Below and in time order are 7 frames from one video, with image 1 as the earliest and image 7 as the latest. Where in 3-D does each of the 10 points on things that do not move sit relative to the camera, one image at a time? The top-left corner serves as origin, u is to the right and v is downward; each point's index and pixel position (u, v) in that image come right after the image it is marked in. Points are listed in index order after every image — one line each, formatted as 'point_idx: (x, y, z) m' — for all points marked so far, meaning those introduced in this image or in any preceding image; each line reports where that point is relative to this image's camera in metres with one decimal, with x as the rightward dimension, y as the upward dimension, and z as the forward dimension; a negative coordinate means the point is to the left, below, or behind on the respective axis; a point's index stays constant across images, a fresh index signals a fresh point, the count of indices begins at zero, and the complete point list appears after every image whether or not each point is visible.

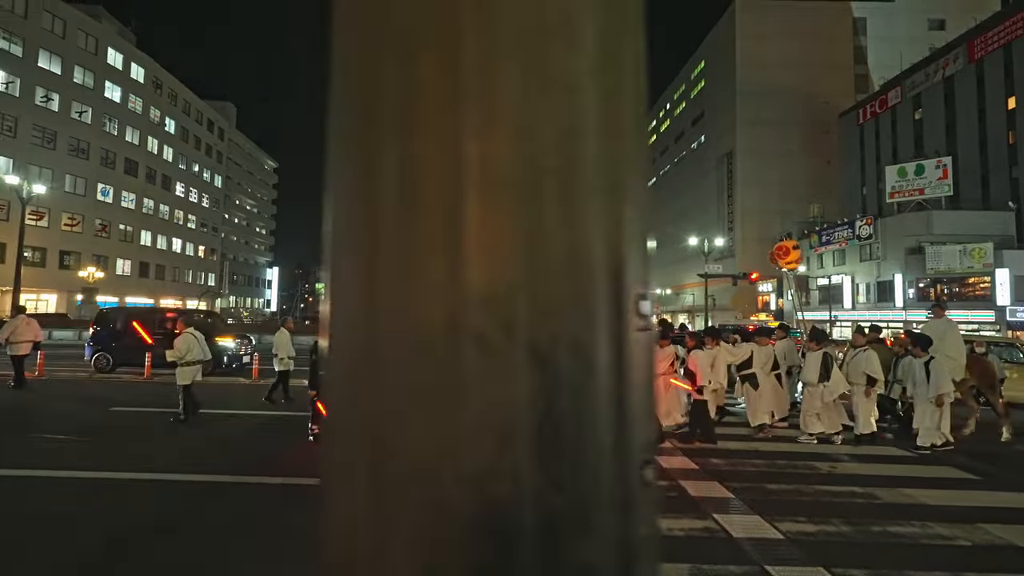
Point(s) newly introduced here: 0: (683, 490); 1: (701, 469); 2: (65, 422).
0: (+1.3, -1.5, +4.5) m
1: (+1.7, -1.6, +5.1) m
2: (-6.7, -2.1, +9.3) m
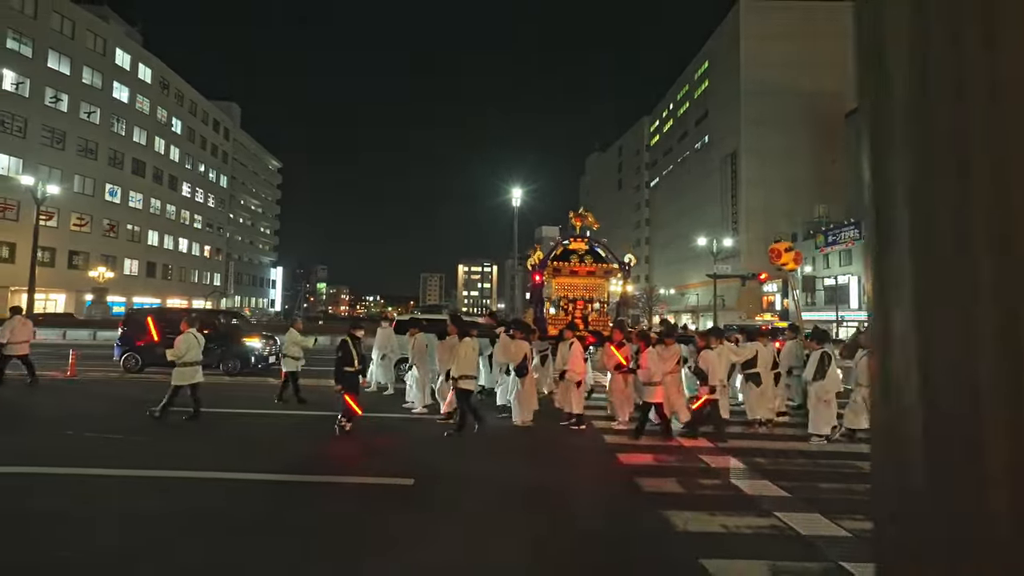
0: (+1.8, -1.6, +4.6) m
1: (+2.1, -1.6, +5.2) m
2: (-6.2, -2.1, +9.4) m
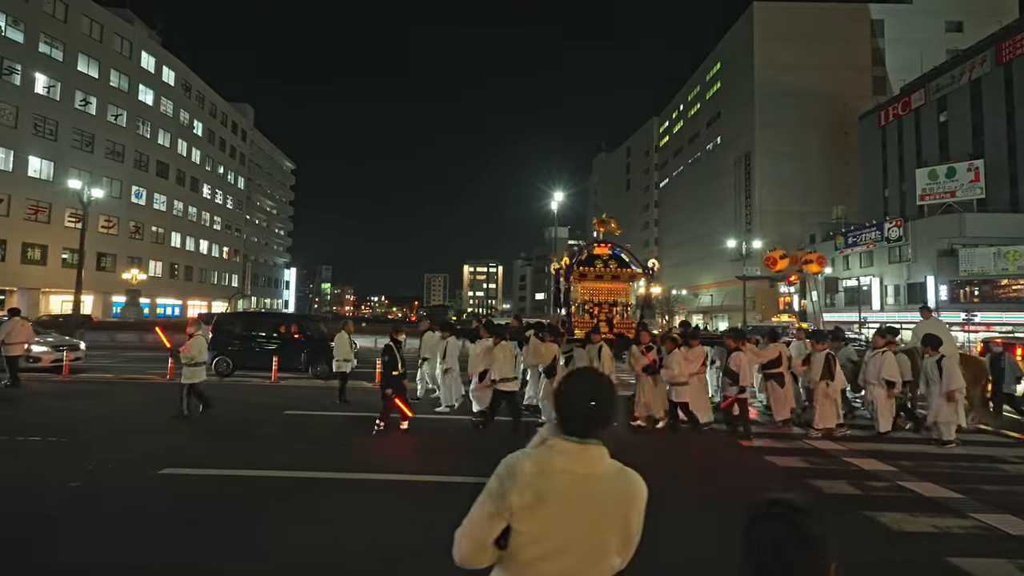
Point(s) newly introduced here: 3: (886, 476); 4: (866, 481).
0: (+3.2, -1.6, +4.8) m
1: (+3.6, -1.7, +5.5) m
2: (-4.8, -2.2, +9.6) m
3: (+3.2, -1.6, +5.1) m
4: (+3.0, -1.6, +5.1) m
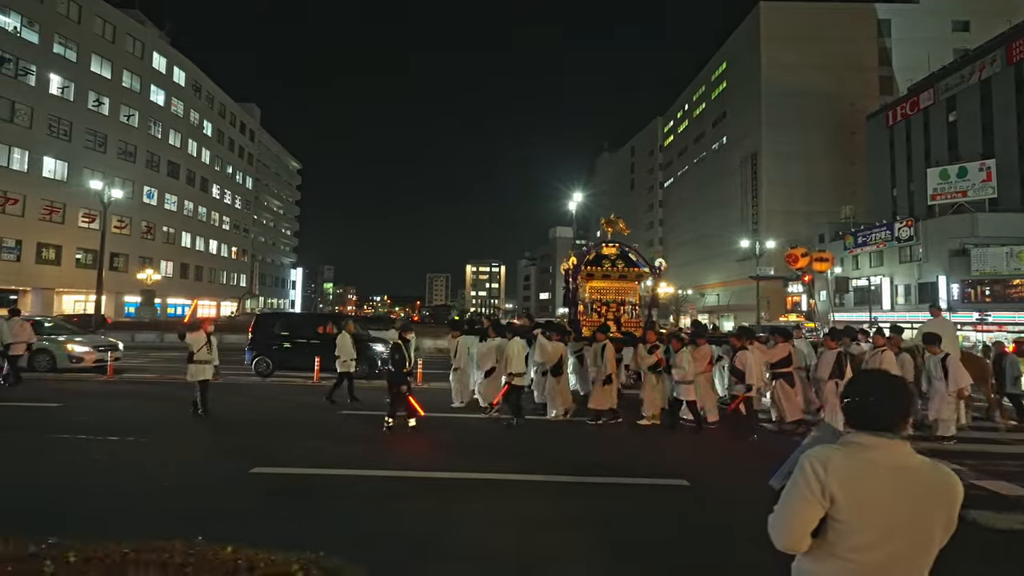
0: (+3.9, -1.7, +4.9) m
1: (+4.2, -1.7, +5.5) m
2: (-4.1, -2.2, +9.7) m
3: (+3.9, -1.6, +5.2) m
4: (+3.7, -1.7, +5.1) m
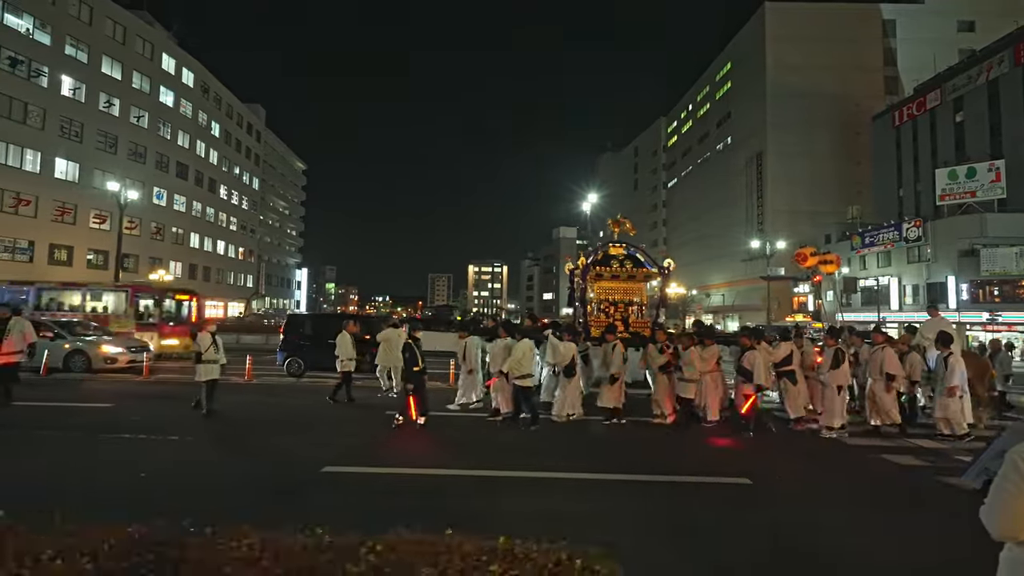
0: (+4.5, -1.7, +5.0) m
1: (+4.8, -1.7, +5.6) m
2: (-3.5, -2.2, +9.8) m
3: (+4.4, -1.7, +5.3) m
4: (+4.2, -1.7, +5.2) m
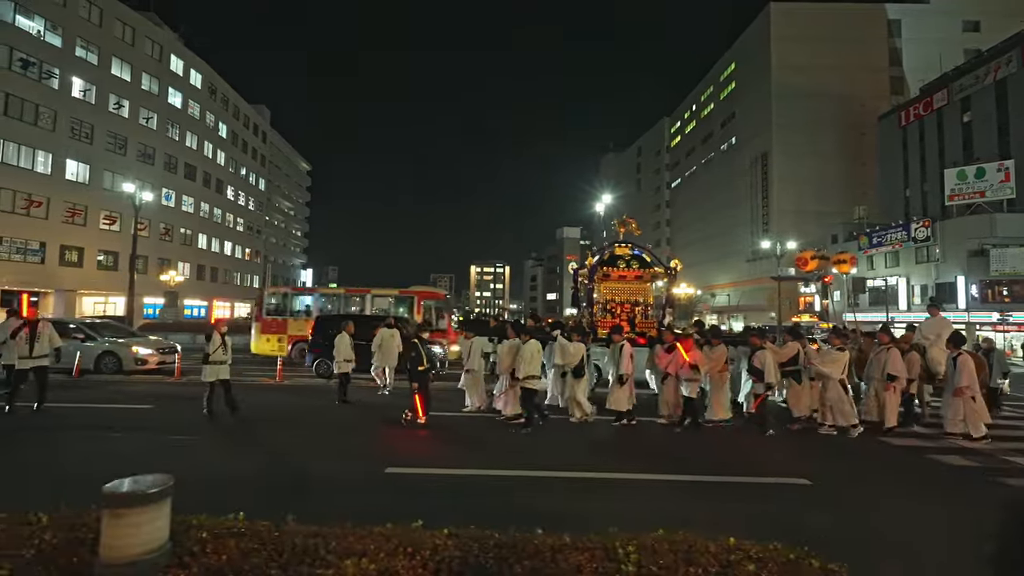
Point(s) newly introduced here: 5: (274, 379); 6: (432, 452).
0: (+5.0, -1.7, +5.0) m
1: (+5.3, -1.7, +5.7) m
2: (-3.0, -2.3, +9.8) m
3: (+4.9, -1.7, +5.3) m
4: (+4.7, -1.7, +5.3) m
5: (-5.4, -2.1, +13.4) m
6: (-1.1, -2.3, +8.3) m
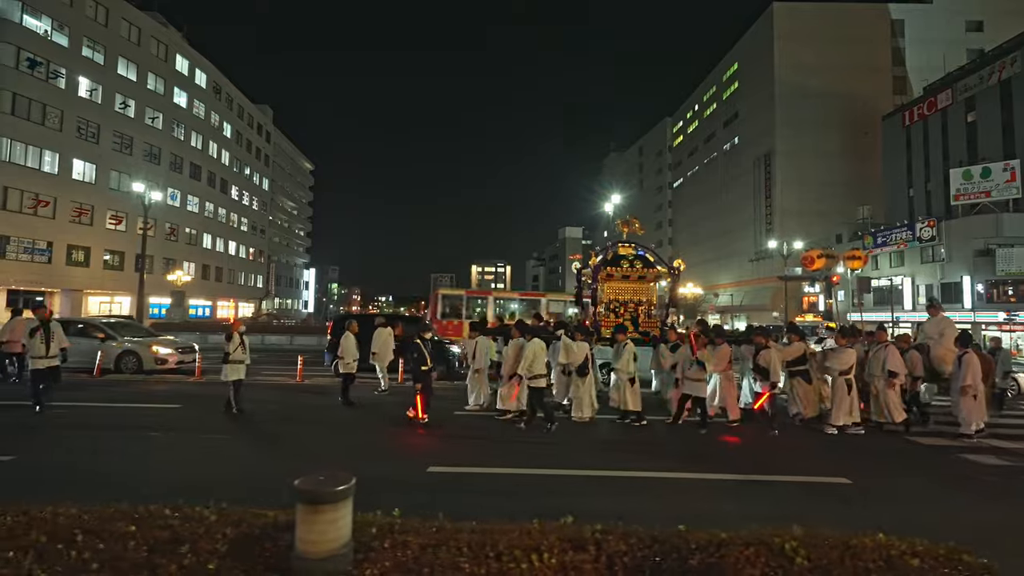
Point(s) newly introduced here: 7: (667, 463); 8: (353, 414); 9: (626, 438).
0: (+5.3, -1.7, +5.0) m
1: (+5.6, -1.7, +5.7) m
2: (-2.7, -2.3, +9.8) m
3: (+5.3, -1.7, +5.4) m
4: (+5.1, -1.7, +5.3) m
5: (-5.0, -2.1, +13.4) m
6: (-0.8, -2.3, +8.3) m
7: (+2.0, -2.3, +8.0) m
8: (-2.9, -2.2, +10.6) m
9: (+1.8, -2.5, +9.9) m
